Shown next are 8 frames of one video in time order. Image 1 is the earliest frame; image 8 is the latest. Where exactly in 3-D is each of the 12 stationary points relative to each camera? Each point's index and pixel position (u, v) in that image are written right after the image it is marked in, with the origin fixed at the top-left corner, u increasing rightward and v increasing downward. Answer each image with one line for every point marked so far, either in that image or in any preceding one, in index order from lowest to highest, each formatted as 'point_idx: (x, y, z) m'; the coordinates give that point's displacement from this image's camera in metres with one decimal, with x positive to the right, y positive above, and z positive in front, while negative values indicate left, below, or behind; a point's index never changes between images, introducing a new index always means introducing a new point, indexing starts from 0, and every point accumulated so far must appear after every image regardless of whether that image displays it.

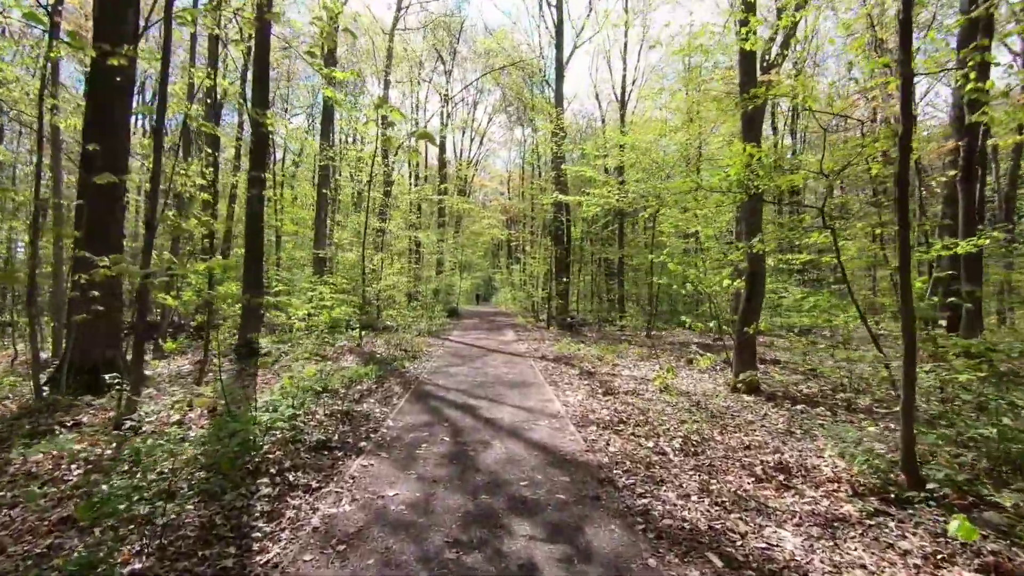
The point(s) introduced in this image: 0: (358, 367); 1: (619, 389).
0: (-2.7, -1.4, +9.5) m
1: (+1.5, -1.5, +7.9) m
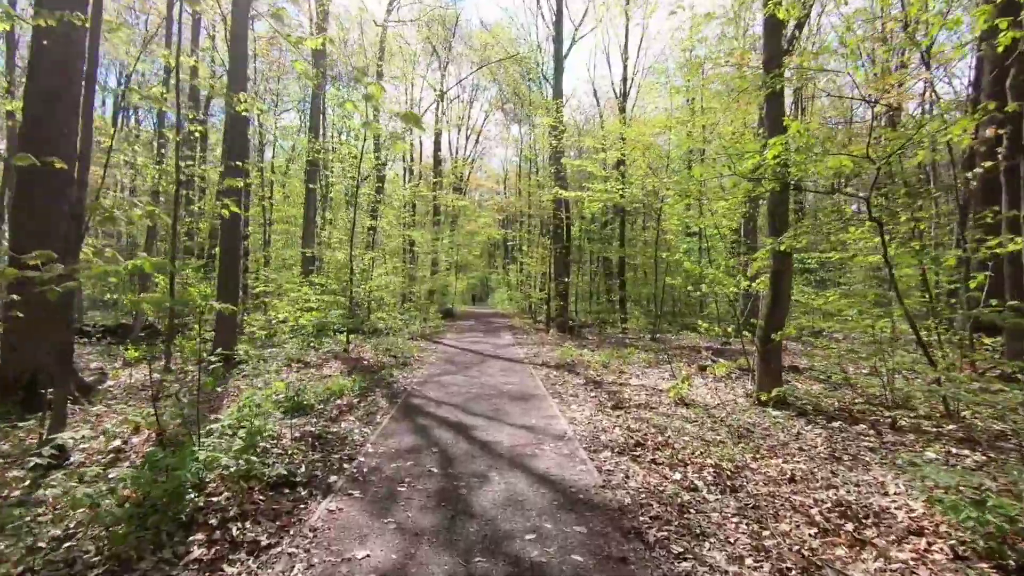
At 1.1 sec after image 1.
0: (-2.7, -1.4, +8.7) m
1: (+1.5, -1.5, +7.1) m
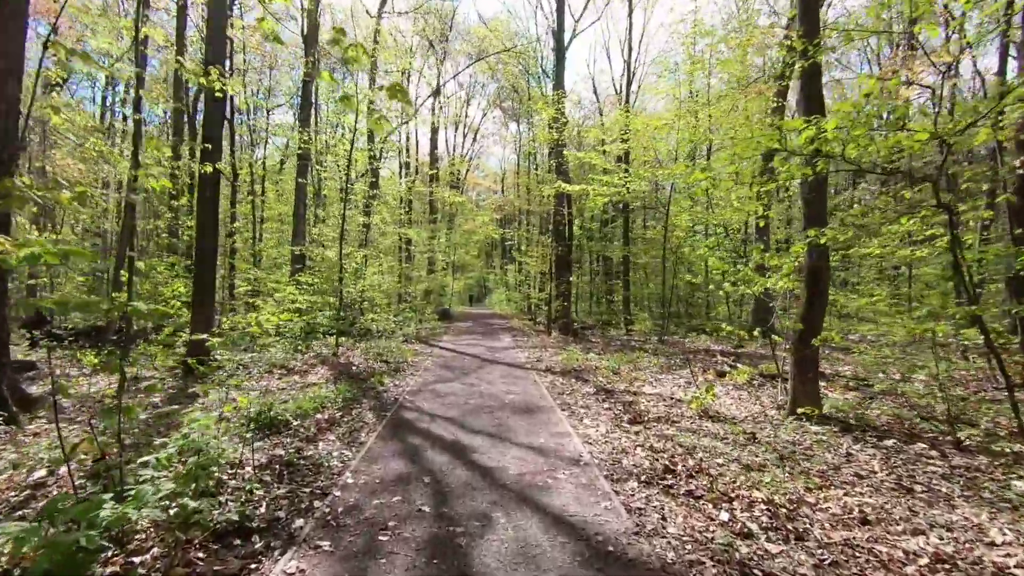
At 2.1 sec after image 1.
0: (-2.7, -1.4, +7.9) m
1: (+1.6, -1.5, +6.3) m
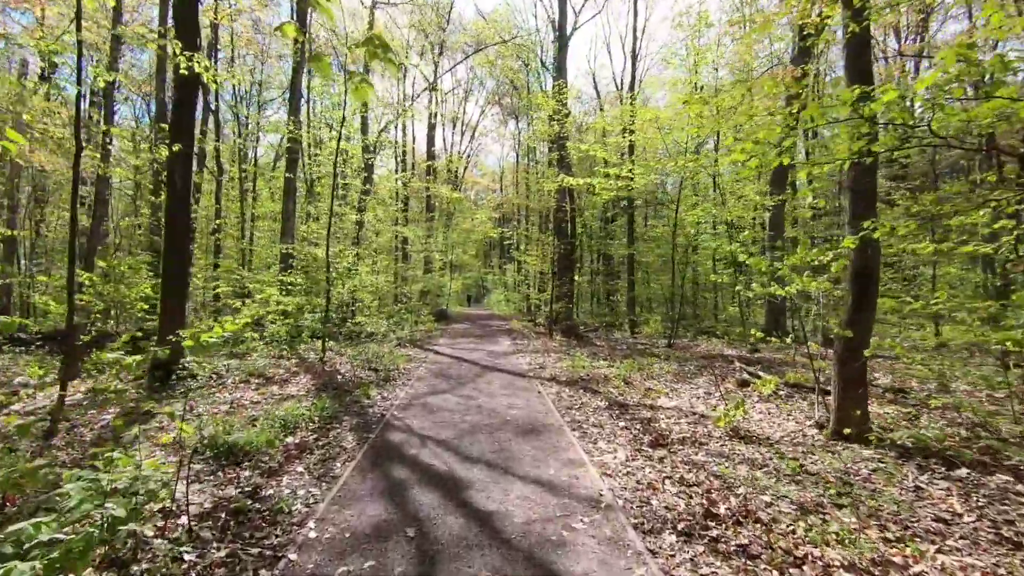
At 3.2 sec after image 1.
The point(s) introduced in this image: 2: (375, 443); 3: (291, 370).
0: (-2.6, -1.4, +7.0) m
1: (+1.6, -1.5, +5.5) m
2: (-1.3, -1.4, +5.1) m
3: (-3.8, -1.4, +9.5) m
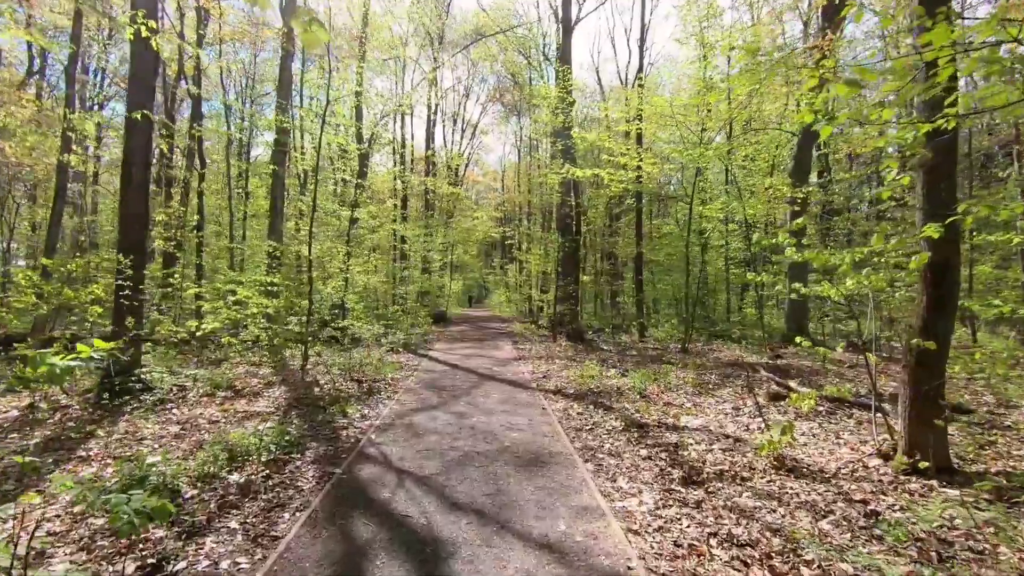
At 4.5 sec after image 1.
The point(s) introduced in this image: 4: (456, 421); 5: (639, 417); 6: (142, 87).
0: (-2.6, -1.4, +6.0) m
1: (+1.6, -1.5, +4.5) m
2: (-1.3, -1.4, +4.1) m
3: (-3.8, -1.5, +8.5) m
4: (-0.6, -1.5, +6.1) m
5: (+1.4, -1.5, +6.1) m
6: (-4.9, +2.6, +7.2) m
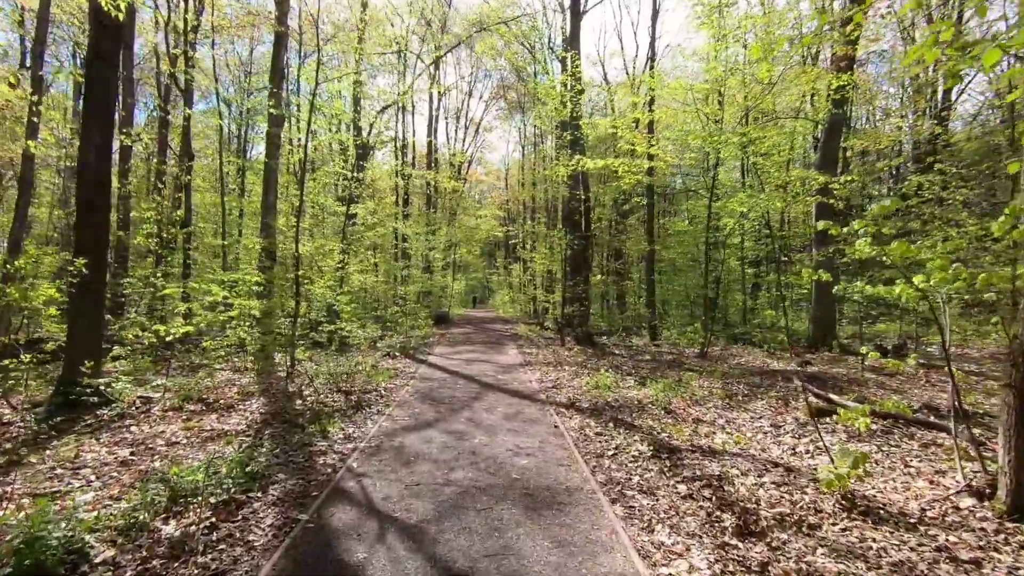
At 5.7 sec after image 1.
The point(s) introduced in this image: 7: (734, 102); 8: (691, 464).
0: (-2.6, -1.4, +5.2) m
1: (+1.7, -1.5, +3.6) m
2: (-1.2, -1.4, +3.2) m
3: (-3.7, -1.5, +7.6) m
4: (-0.5, -1.5, +5.2) m
5: (+1.5, -1.5, +5.3) m
6: (-4.9, +2.6, +6.4) m
7: (+5.5, +4.6, +13.4) m
8: (+1.5, -1.5, +4.6) m
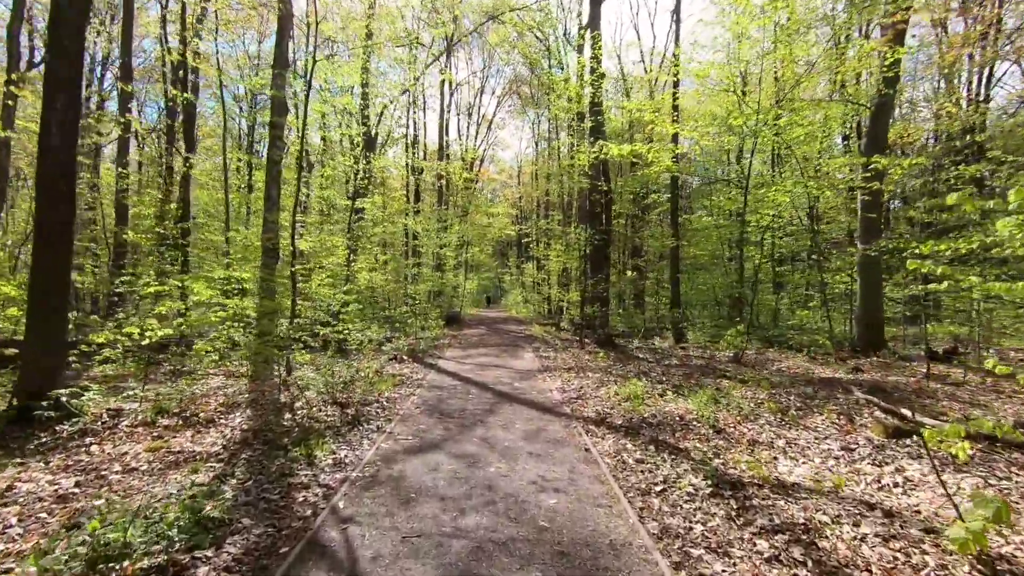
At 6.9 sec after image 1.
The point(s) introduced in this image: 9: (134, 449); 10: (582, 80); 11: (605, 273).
0: (-2.4, -1.4, +4.3) m
1: (+1.8, -1.5, +2.6) m
2: (-1.1, -1.4, +2.4) m
3: (-3.5, -1.4, +6.8) m
4: (-0.4, -1.4, +4.3) m
5: (+1.7, -1.4, +4.3) m
6: (-4.6, +2.7, +5.6) m
7: (+5.8, +4.6, +12.4) m
8: (+1.7, -1.4, +3.6) m
9: (-3.4, -1.5, +5.0) m
10: (+1.9, +5.6, +14.5) m
11: (+2.3, +0.3, +13.7) m
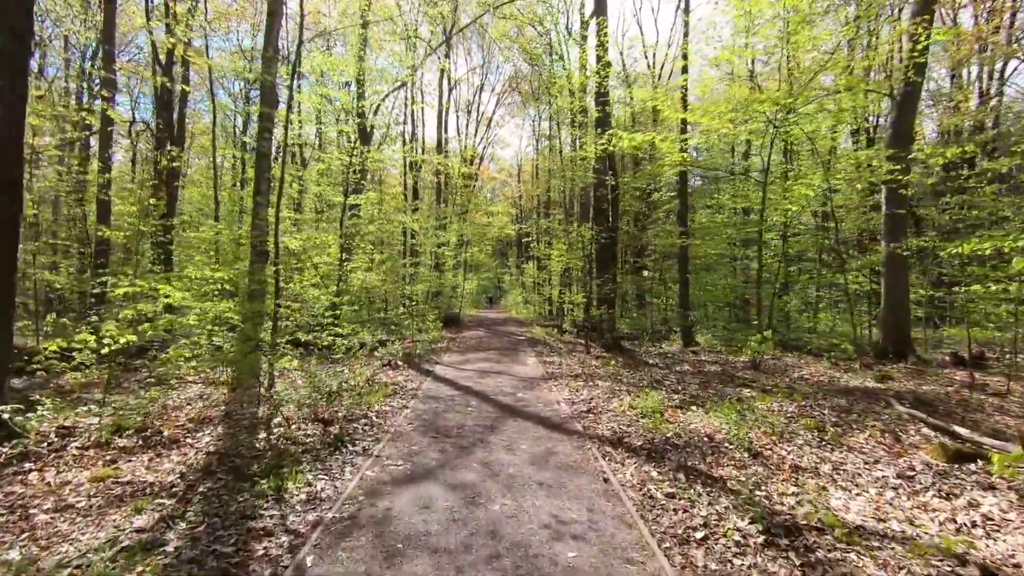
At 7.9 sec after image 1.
0: (-2.3, -1.4, +3.6) m
1: (+1.9, -1.5, +1.9) m
2: (-1.0, -1.4, +1.7) m
3: (-3.5, -1.4, +6.1) m
4: (-0.3, -1.5, +3.6) m
5: (+1.7, -1.4, +3.6) m
6: (-4.6, +2.7, +4.9) m
7: (+5.9, +4.6, +11.7) m
8: (+1.7, -1.5, +2.9) m
9: (-3.4, -1.5, +4.2) m
10: (+1.9, +5.6, +13.8) m
11: (+2.3, +0.3, +13.0) m
